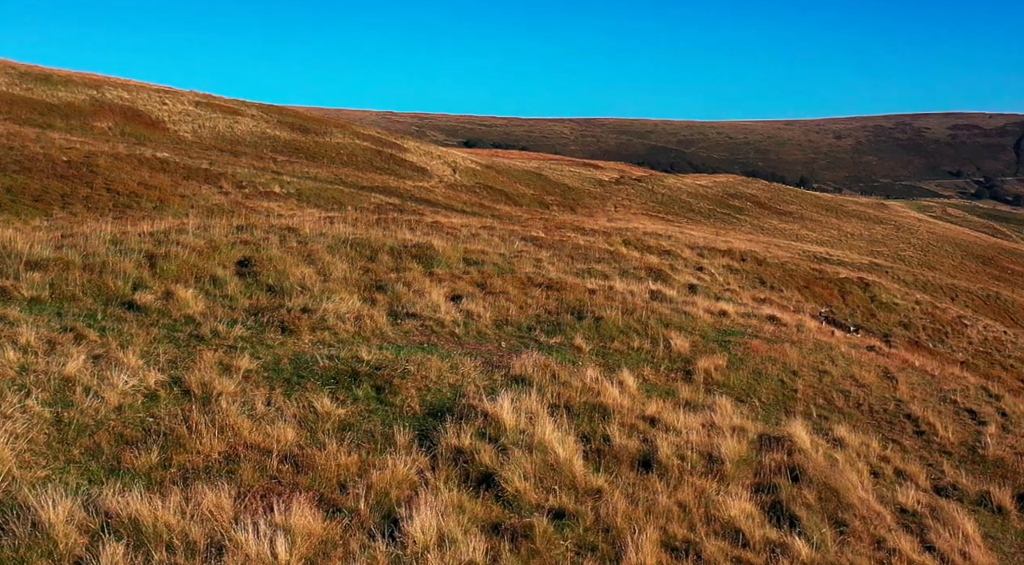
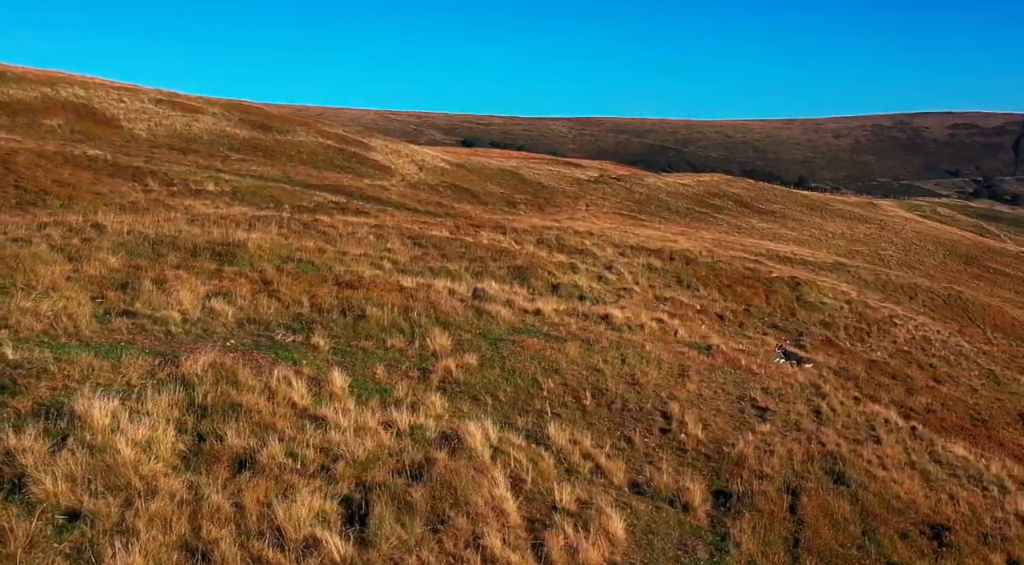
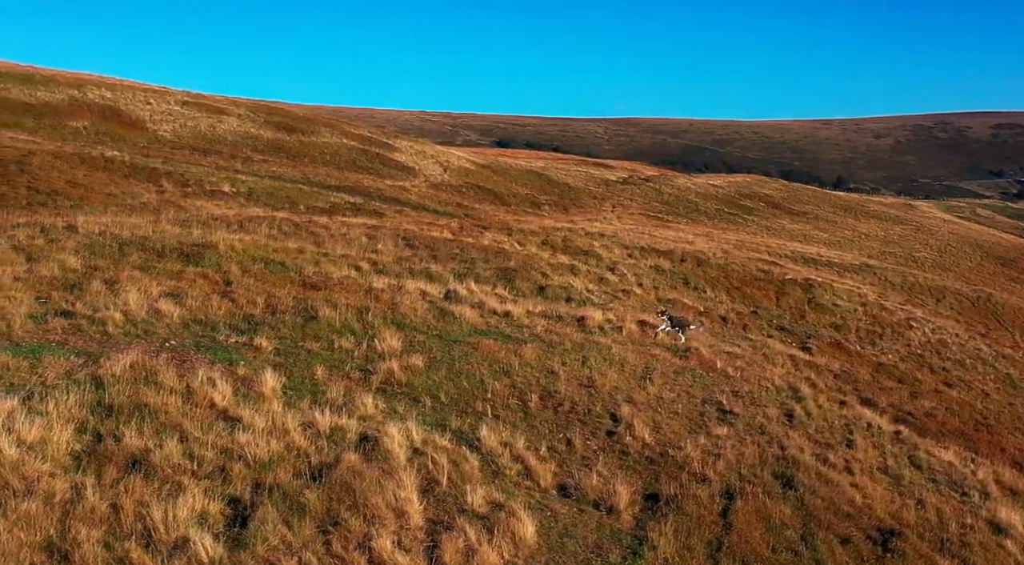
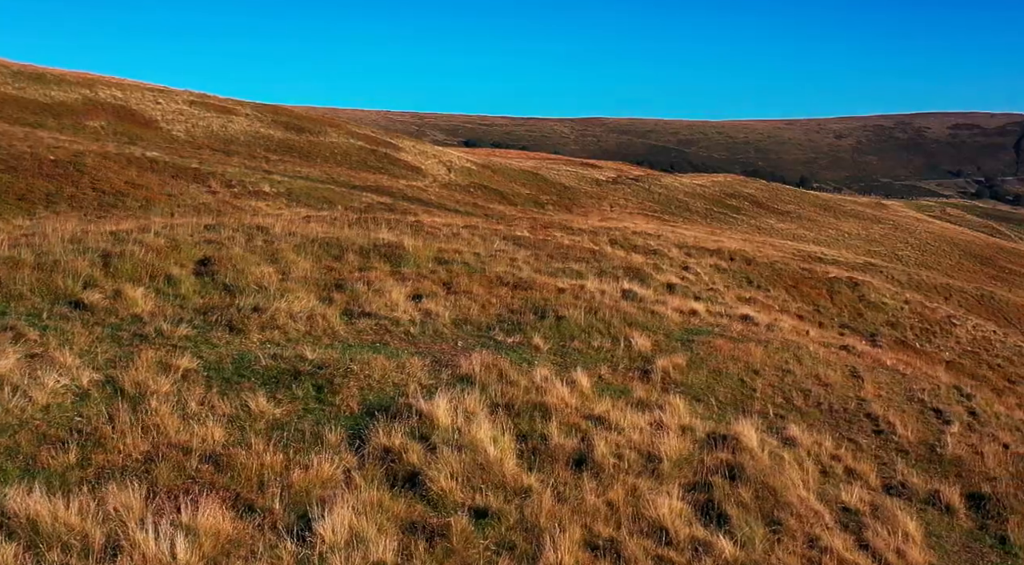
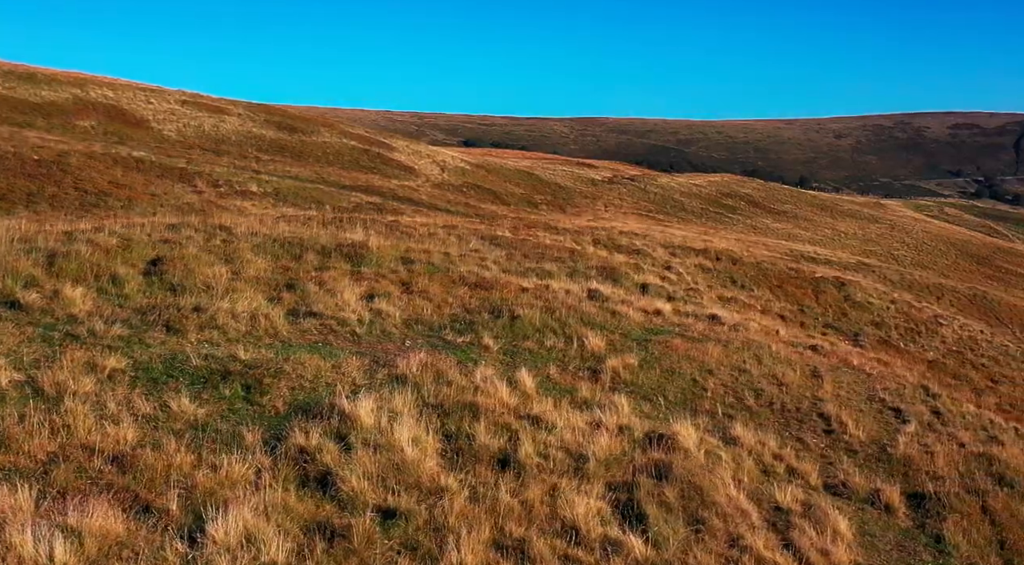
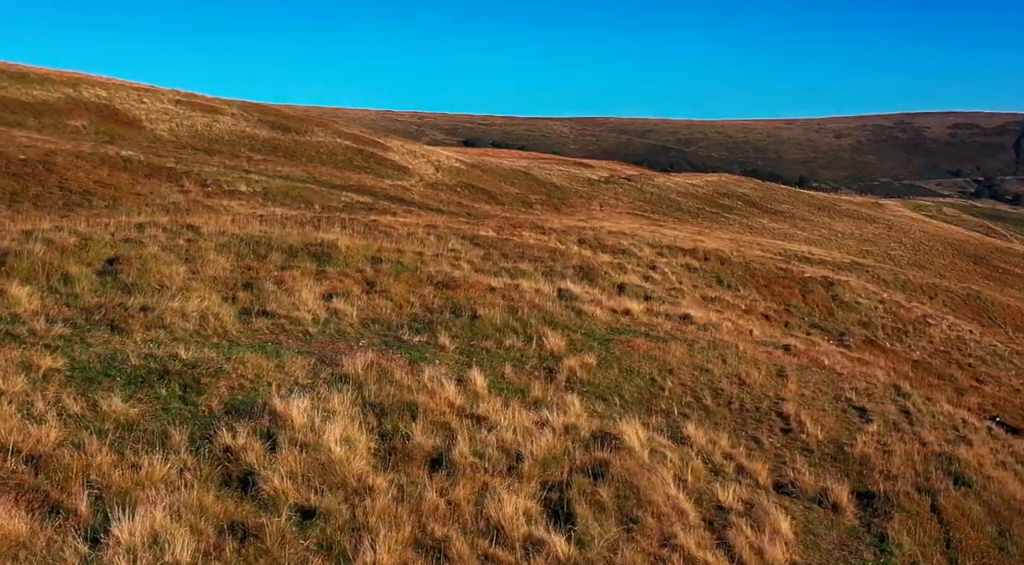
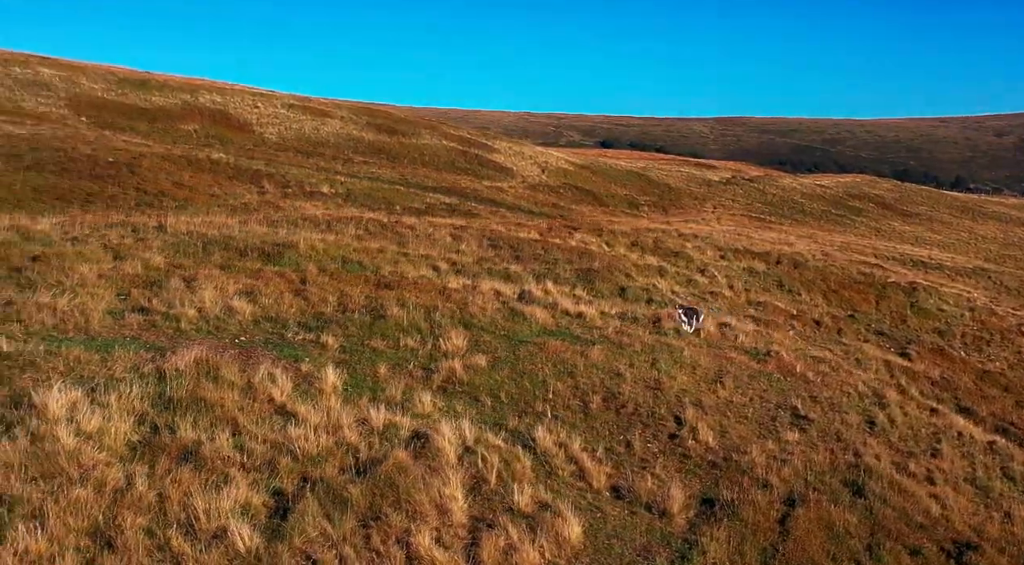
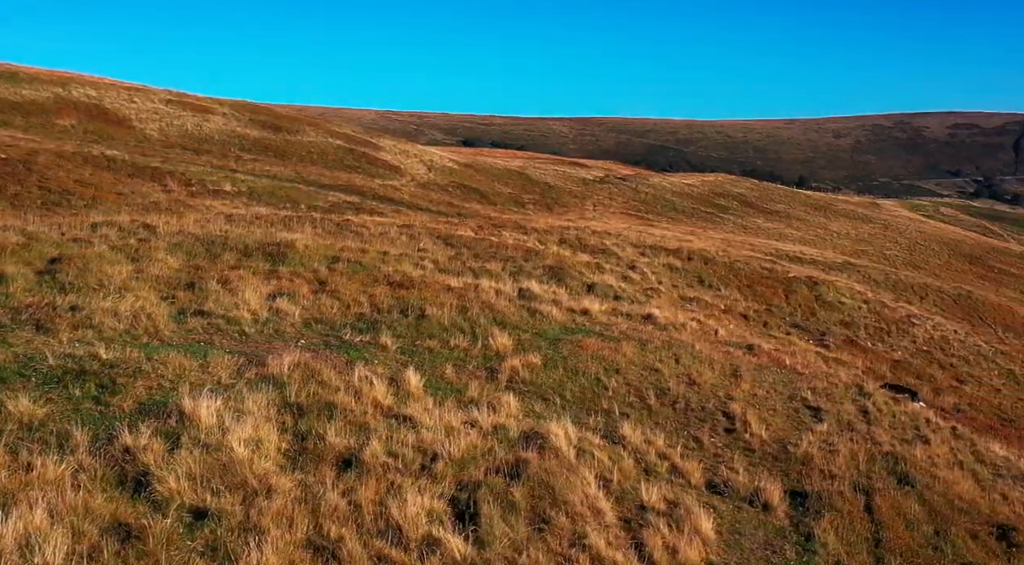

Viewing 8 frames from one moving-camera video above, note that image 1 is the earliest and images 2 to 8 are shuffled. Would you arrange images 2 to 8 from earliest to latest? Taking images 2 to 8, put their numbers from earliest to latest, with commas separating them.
4, 5, 6, 8, 2, 3, 7
